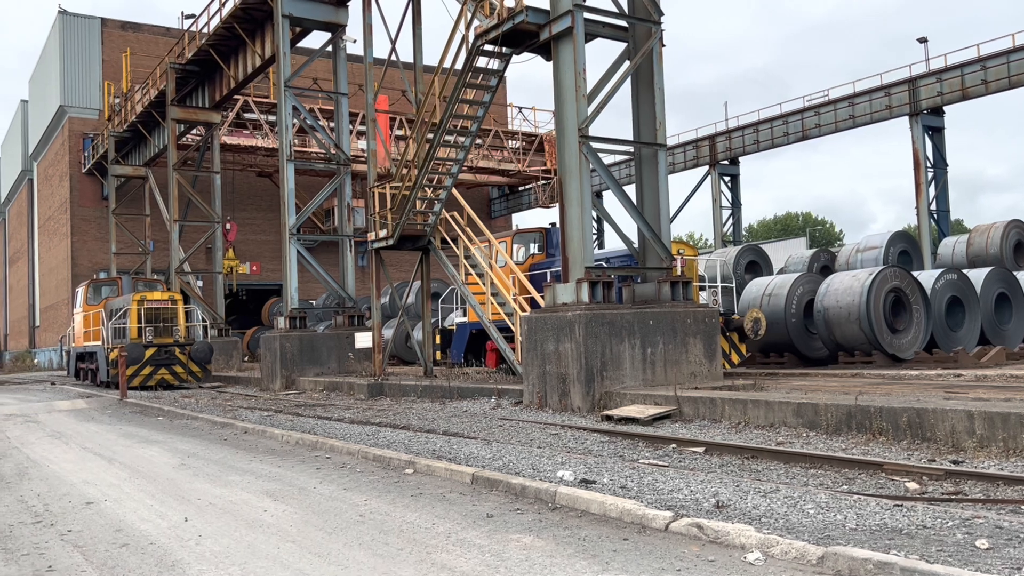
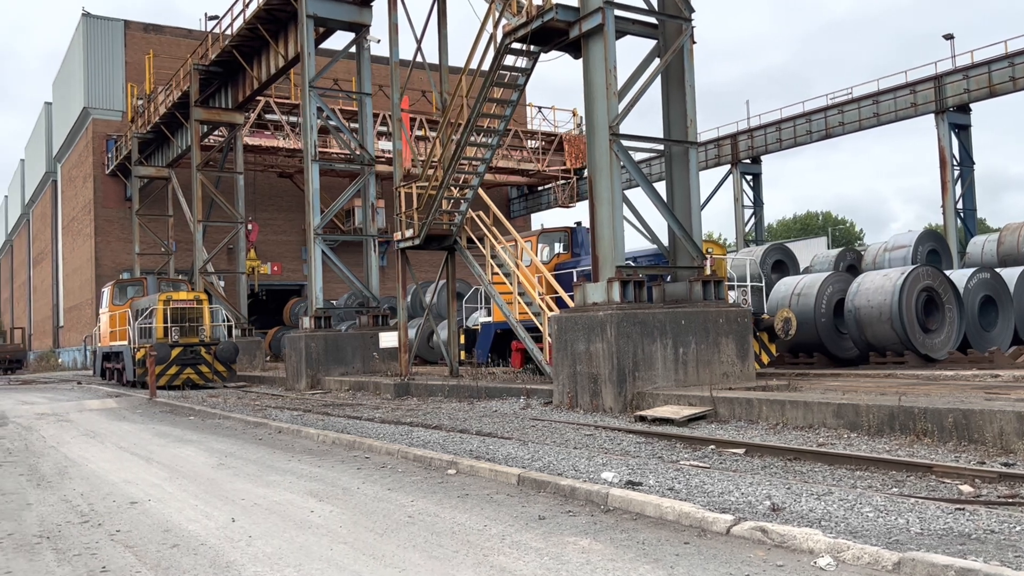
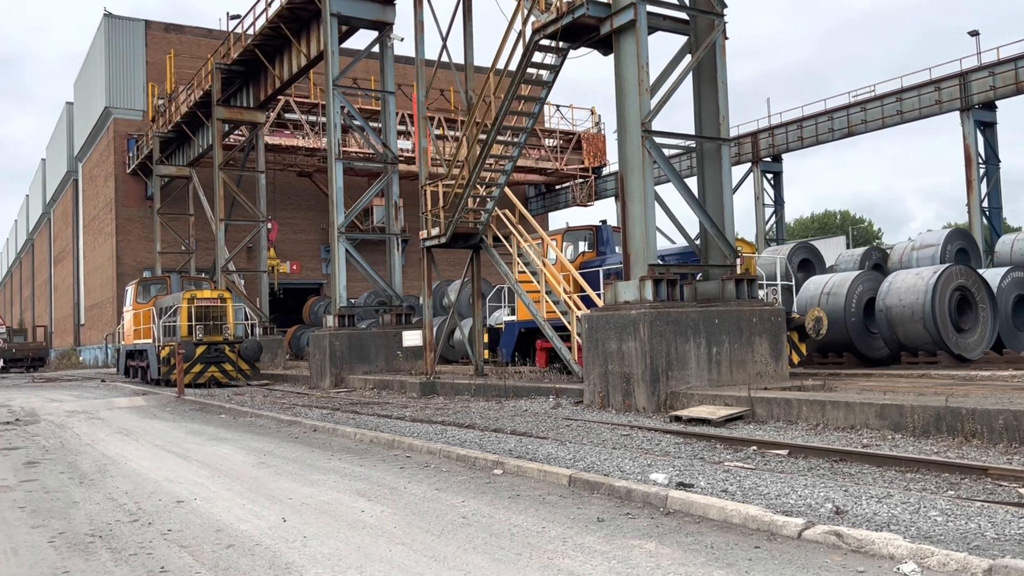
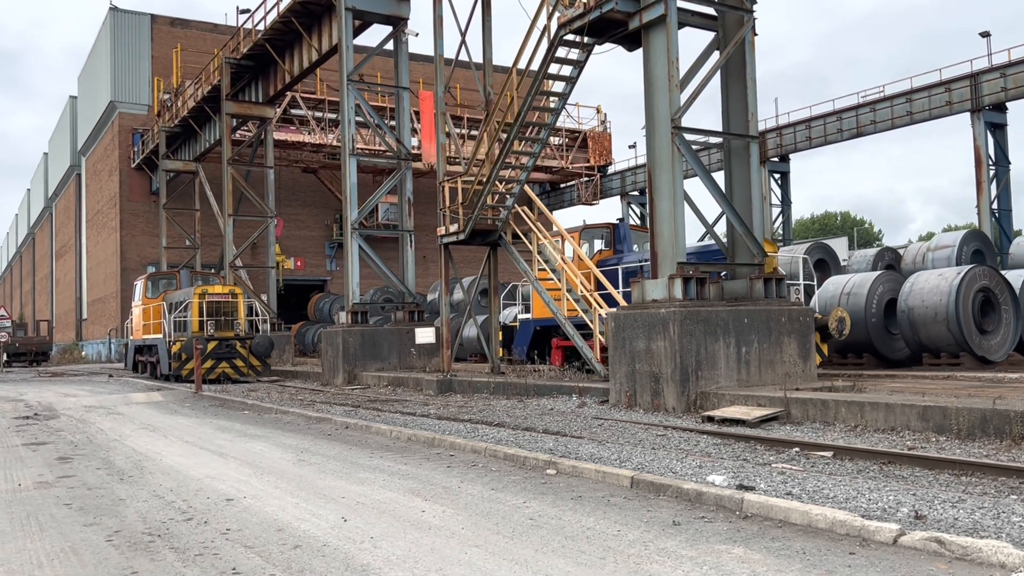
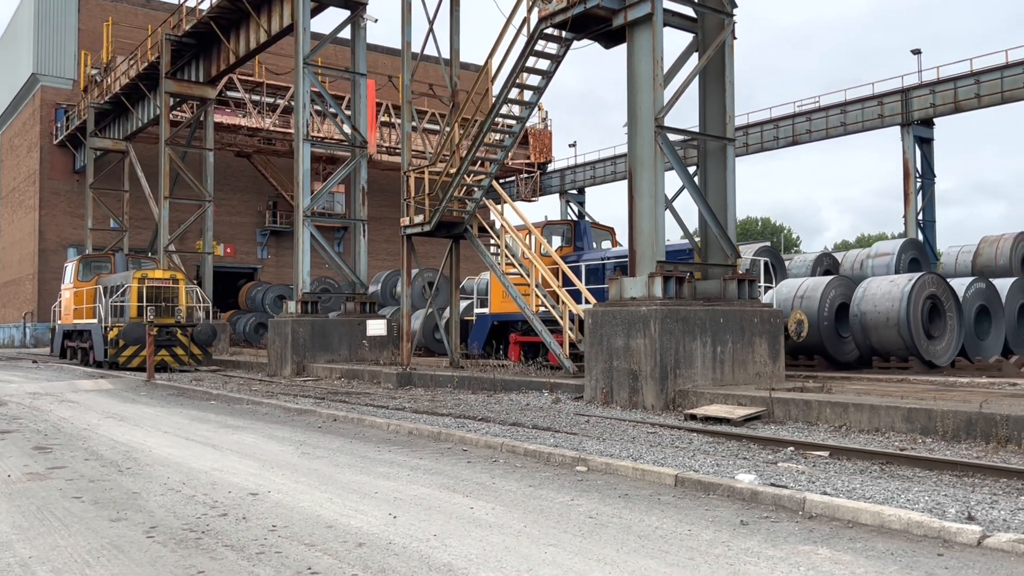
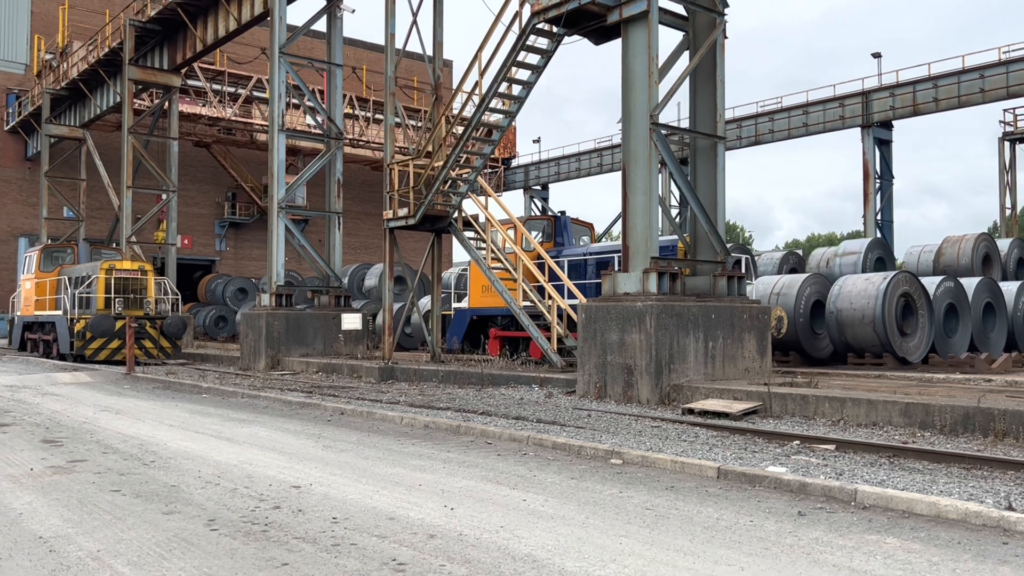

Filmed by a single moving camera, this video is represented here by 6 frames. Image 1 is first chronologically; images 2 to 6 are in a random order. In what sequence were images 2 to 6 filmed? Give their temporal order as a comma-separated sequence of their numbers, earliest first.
2, 3, 4, 5, 6
